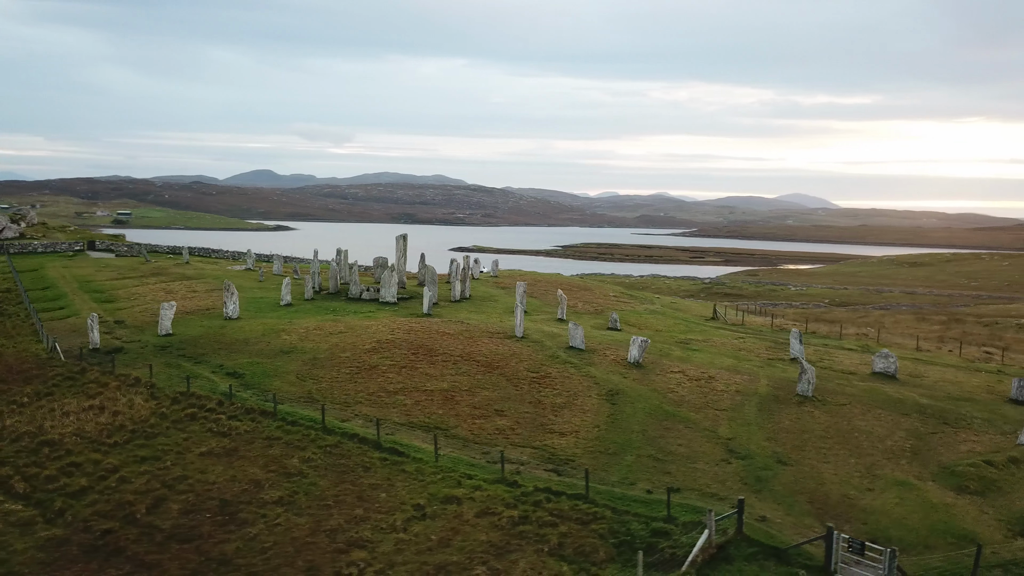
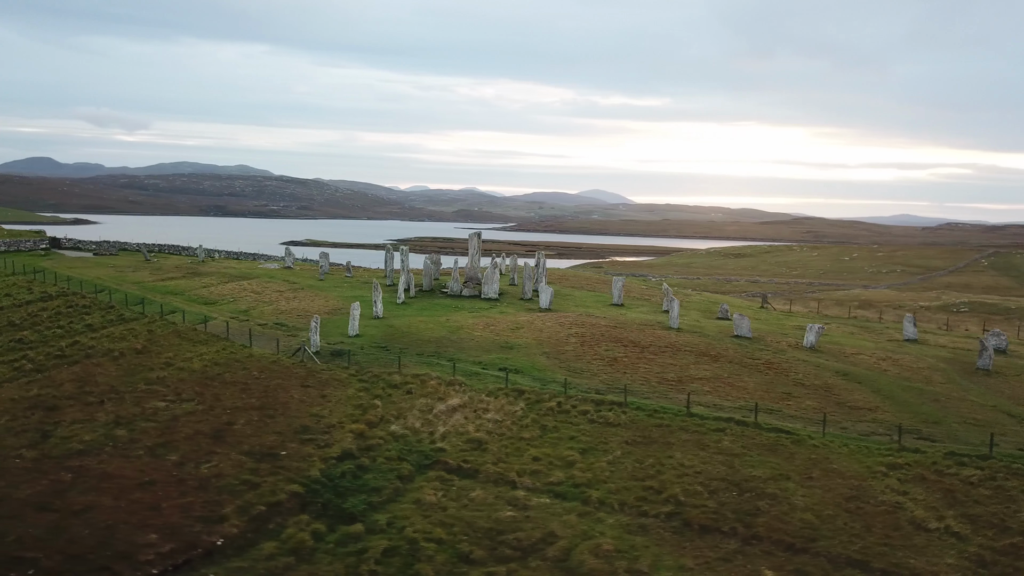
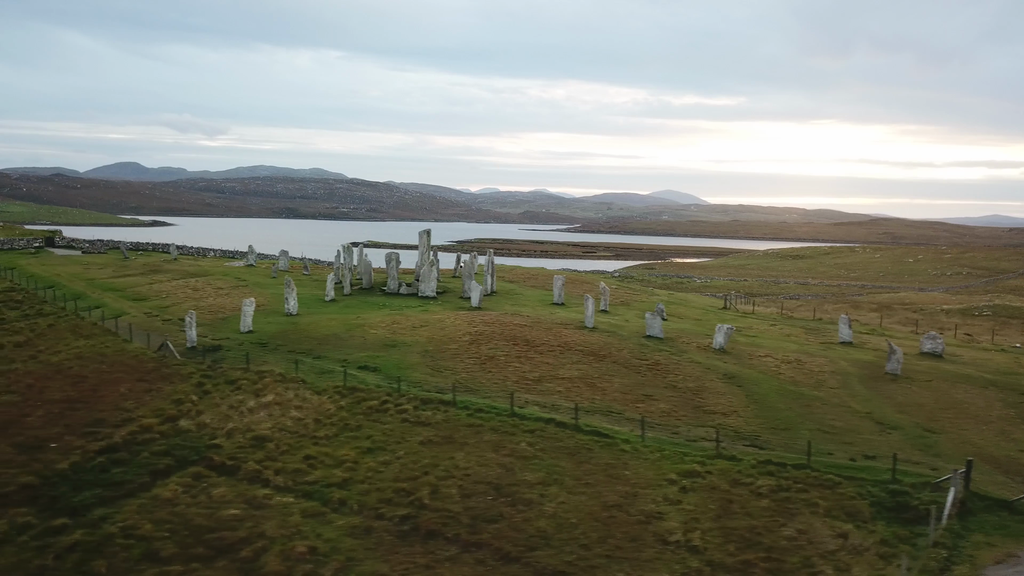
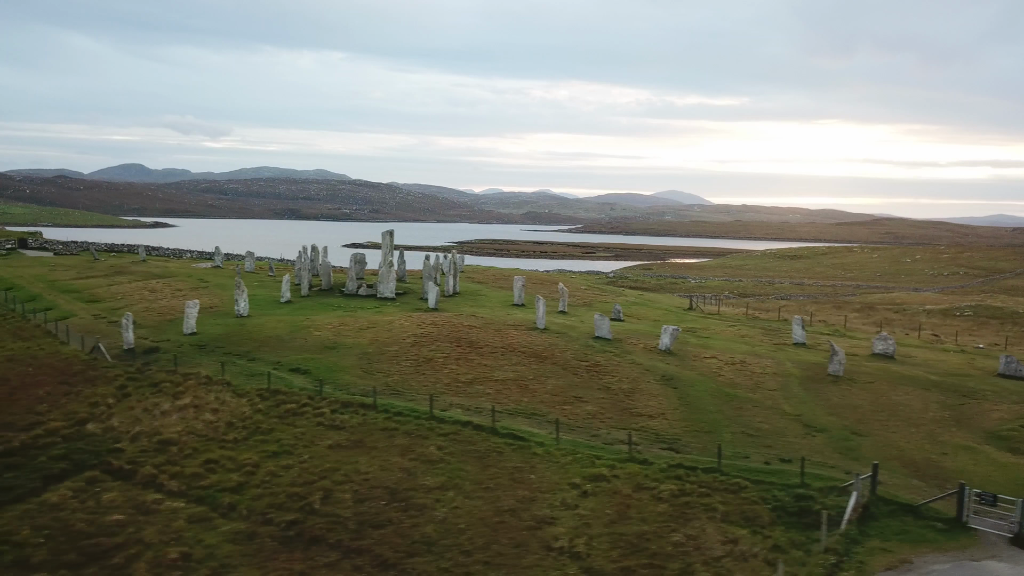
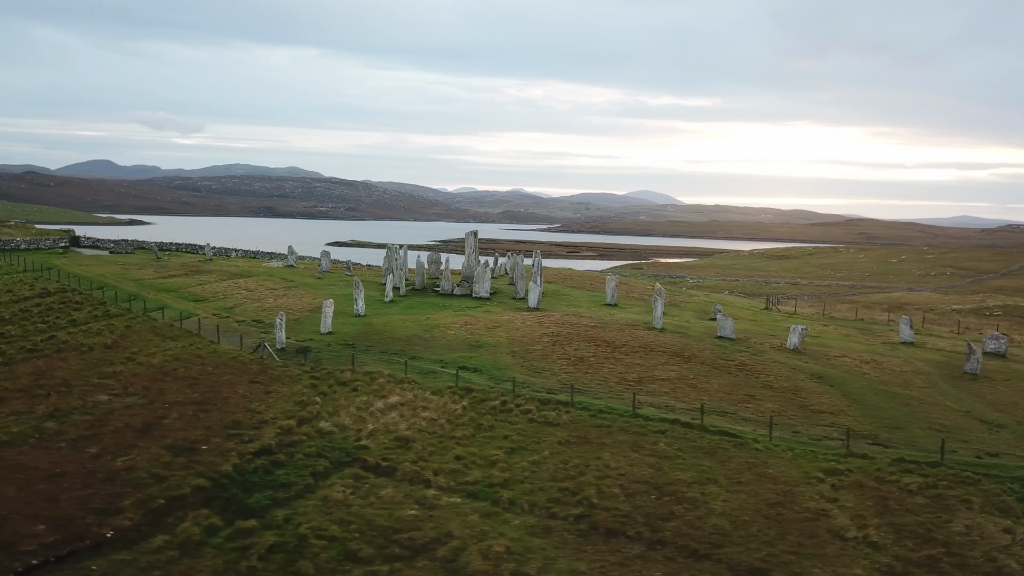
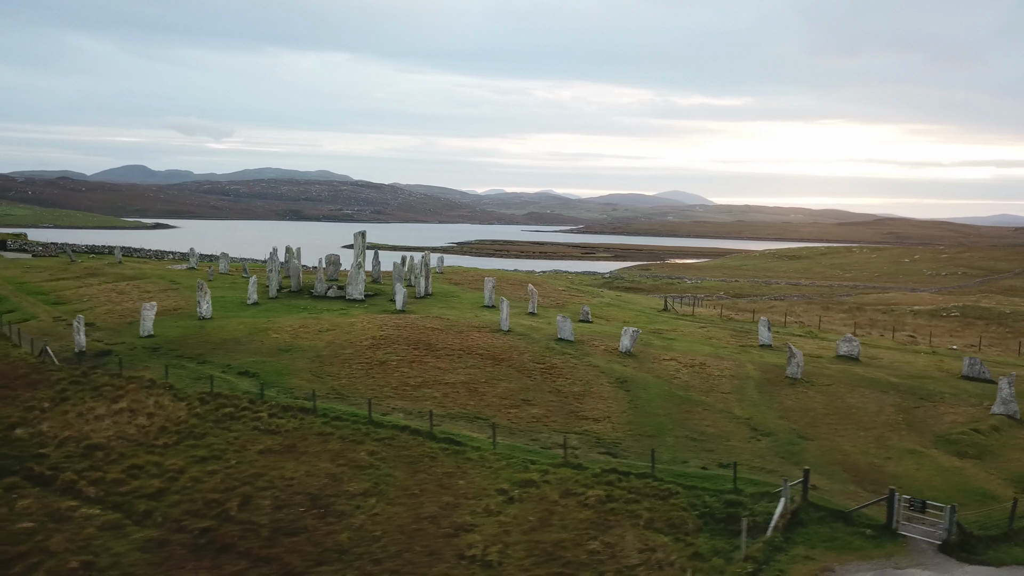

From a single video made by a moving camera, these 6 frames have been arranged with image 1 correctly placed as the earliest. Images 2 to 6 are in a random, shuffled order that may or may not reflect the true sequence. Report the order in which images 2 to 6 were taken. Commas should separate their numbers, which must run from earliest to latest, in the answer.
6, 4, 3, 5, 2
